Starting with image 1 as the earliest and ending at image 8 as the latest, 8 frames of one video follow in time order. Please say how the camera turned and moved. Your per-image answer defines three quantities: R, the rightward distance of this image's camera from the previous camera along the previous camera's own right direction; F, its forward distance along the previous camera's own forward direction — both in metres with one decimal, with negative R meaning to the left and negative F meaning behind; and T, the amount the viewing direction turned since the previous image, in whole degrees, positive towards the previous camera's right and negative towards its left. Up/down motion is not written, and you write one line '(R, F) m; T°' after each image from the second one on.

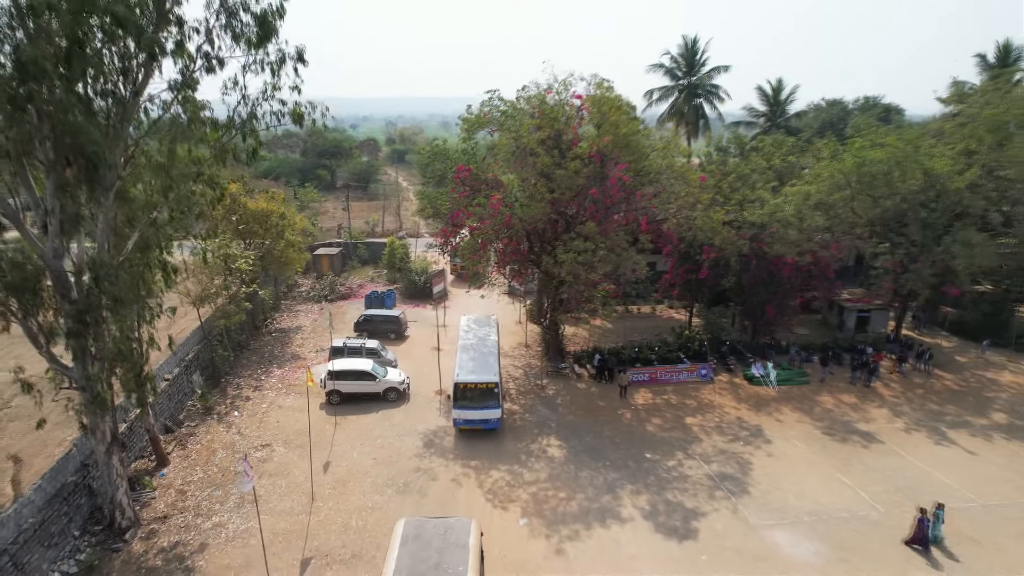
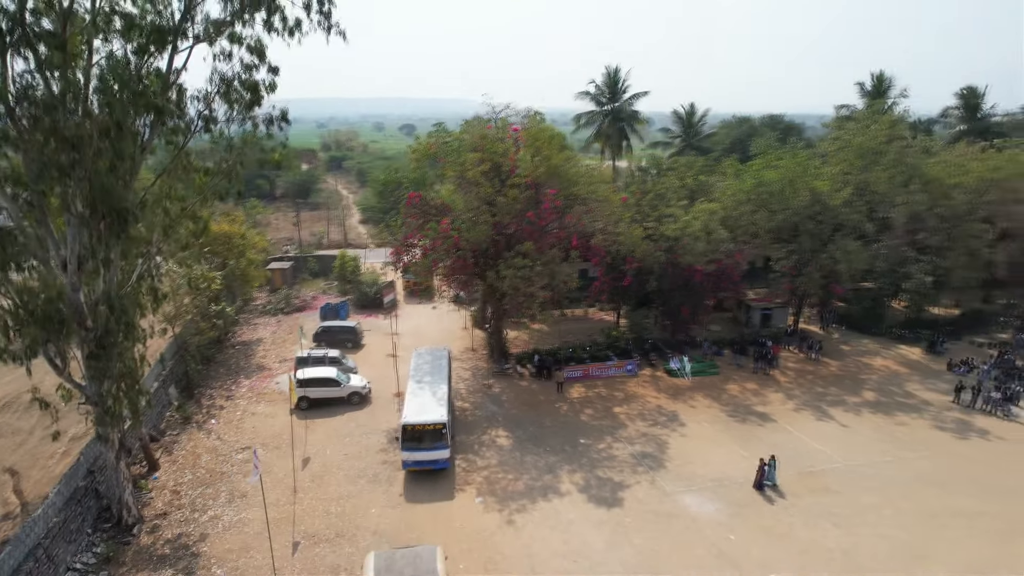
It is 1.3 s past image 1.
(-0.3, -2.7) m; +5°
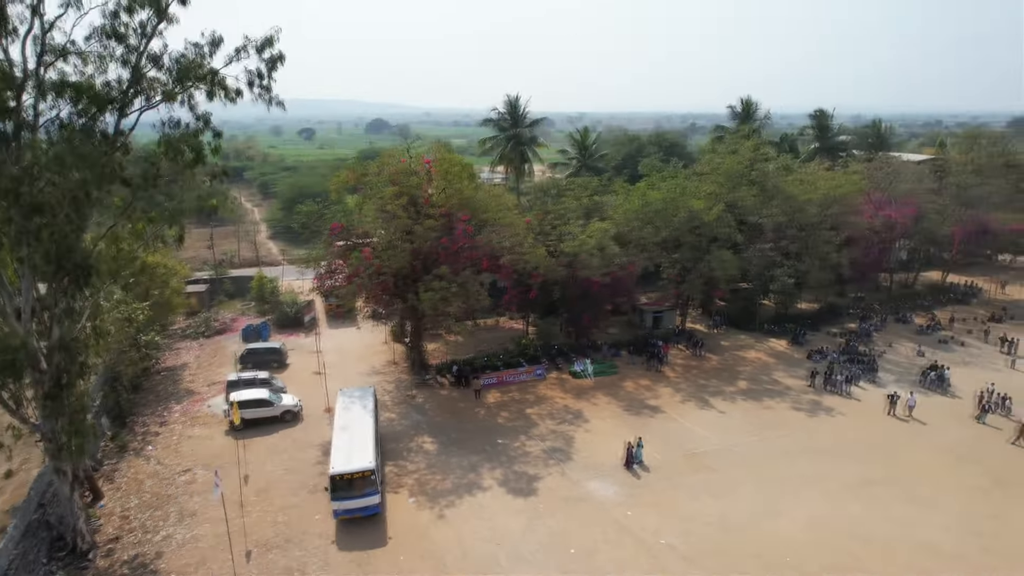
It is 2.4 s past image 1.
(-0.4, -2.4) m; +8°
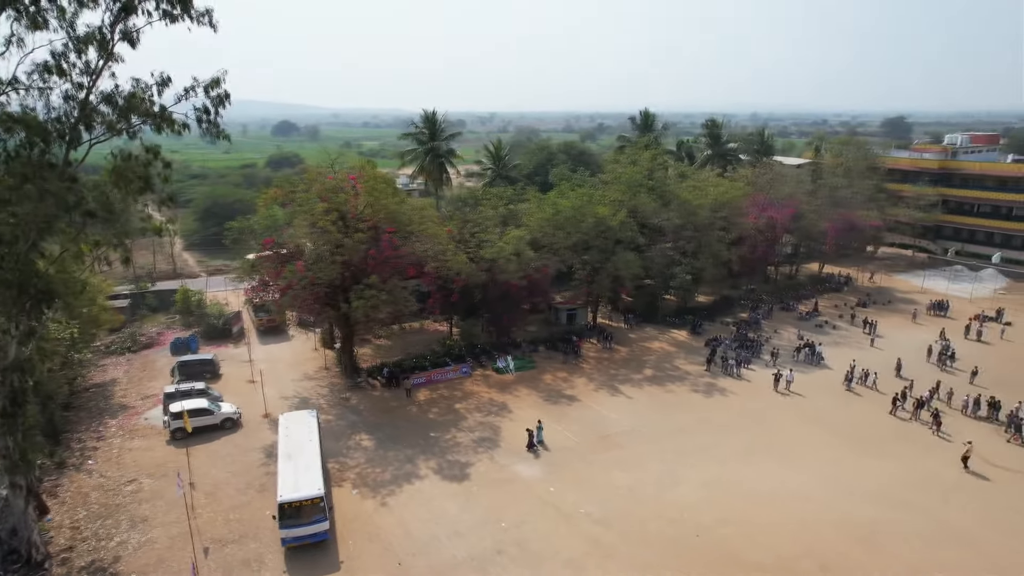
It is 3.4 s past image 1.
(-0.3, -2.1) m; +7°
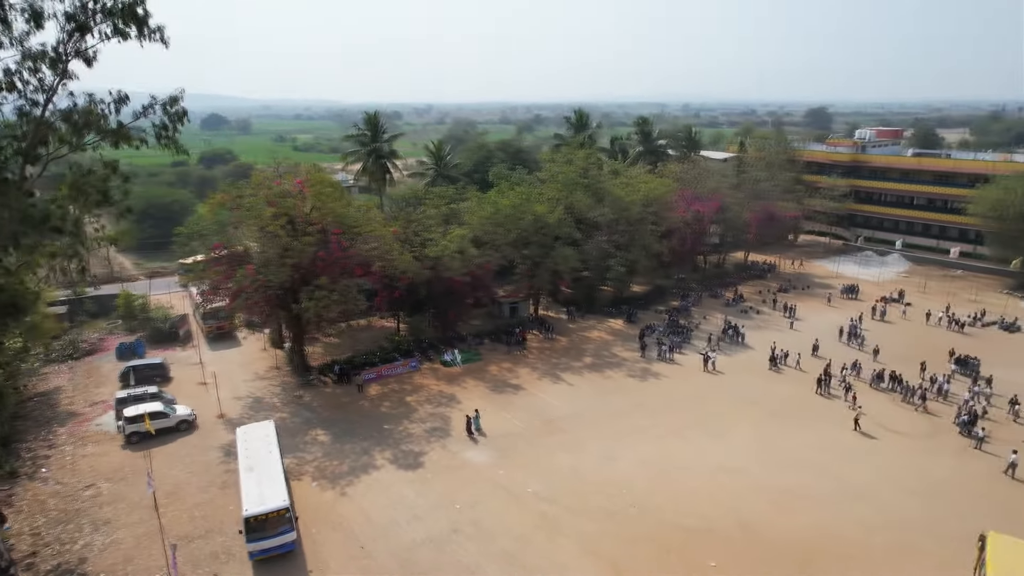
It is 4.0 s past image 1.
(-0.2, -1.4) m; +5°
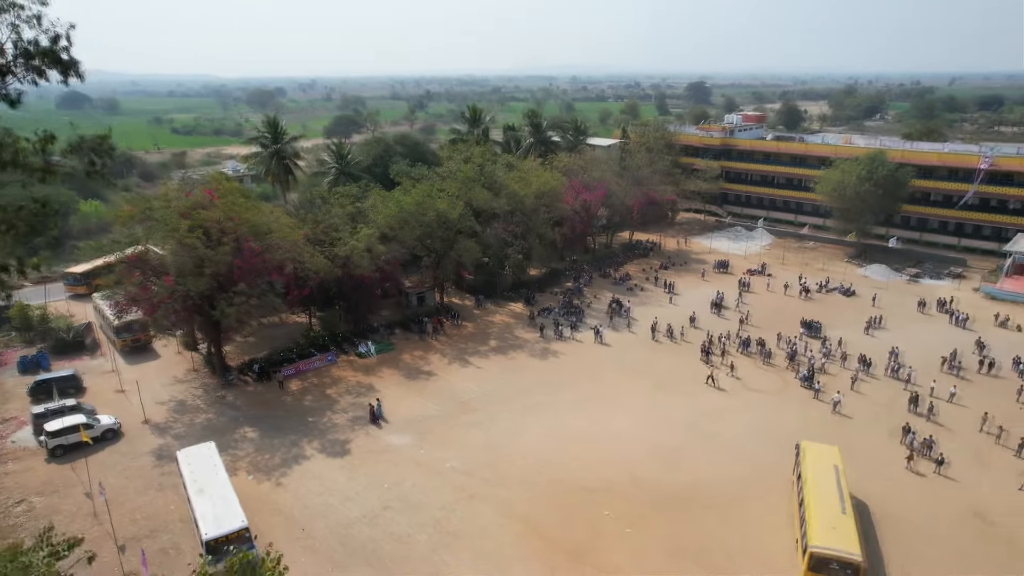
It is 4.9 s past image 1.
(-0.4, -2.6) m; +8°
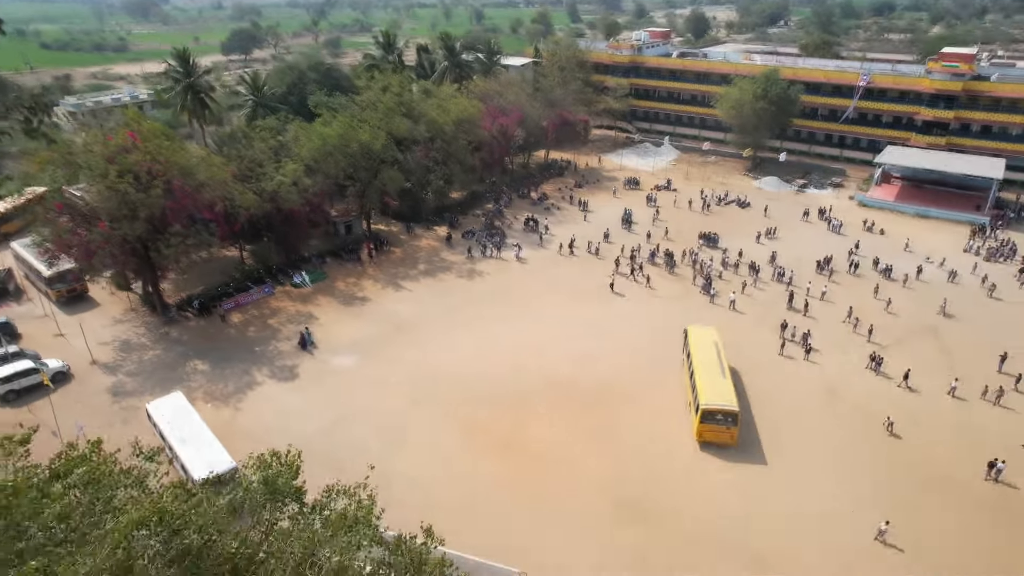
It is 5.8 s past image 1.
(-0.4, -2.4) m; +7°
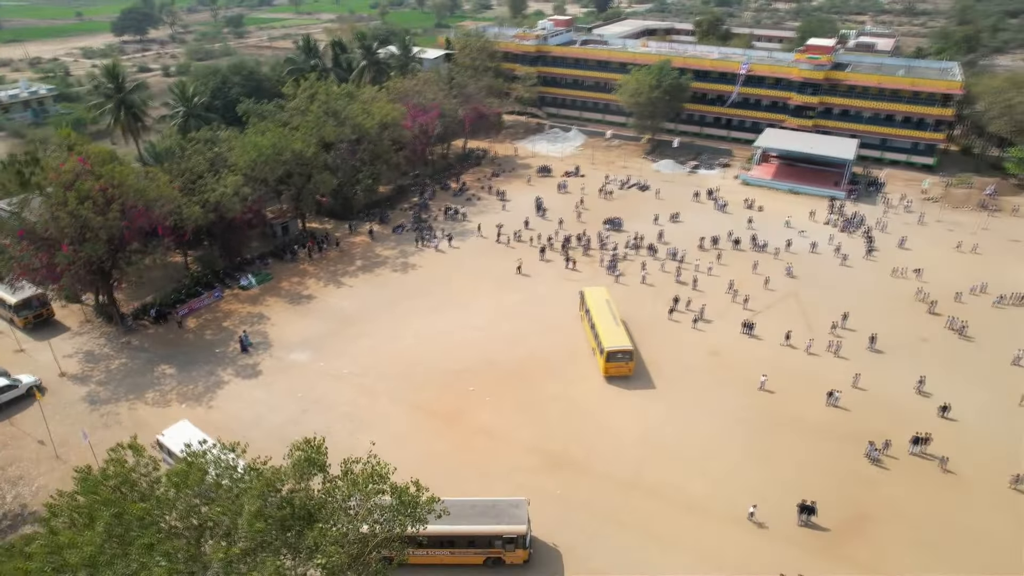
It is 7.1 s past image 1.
(-0.5, -4.2) m; +6°
